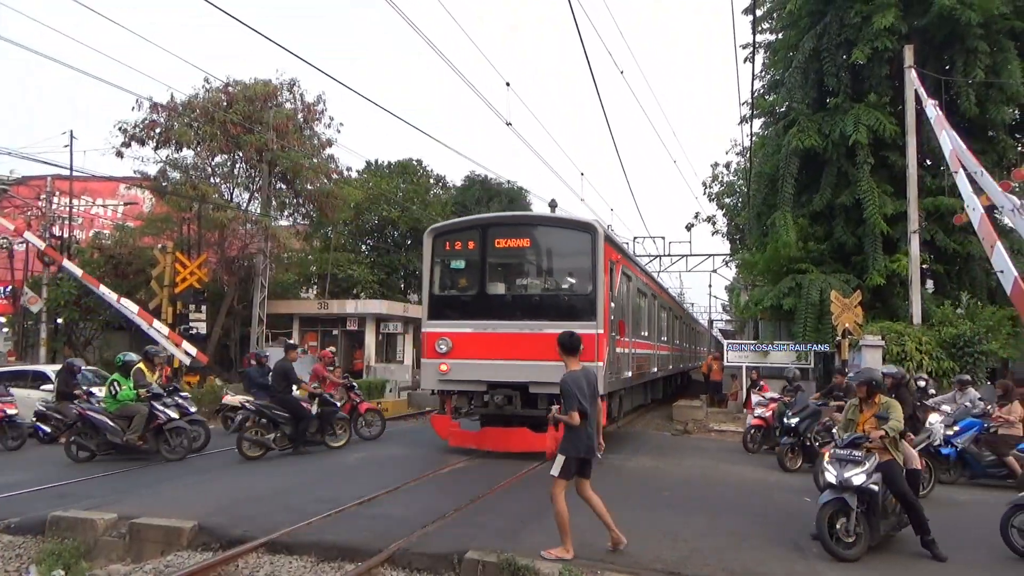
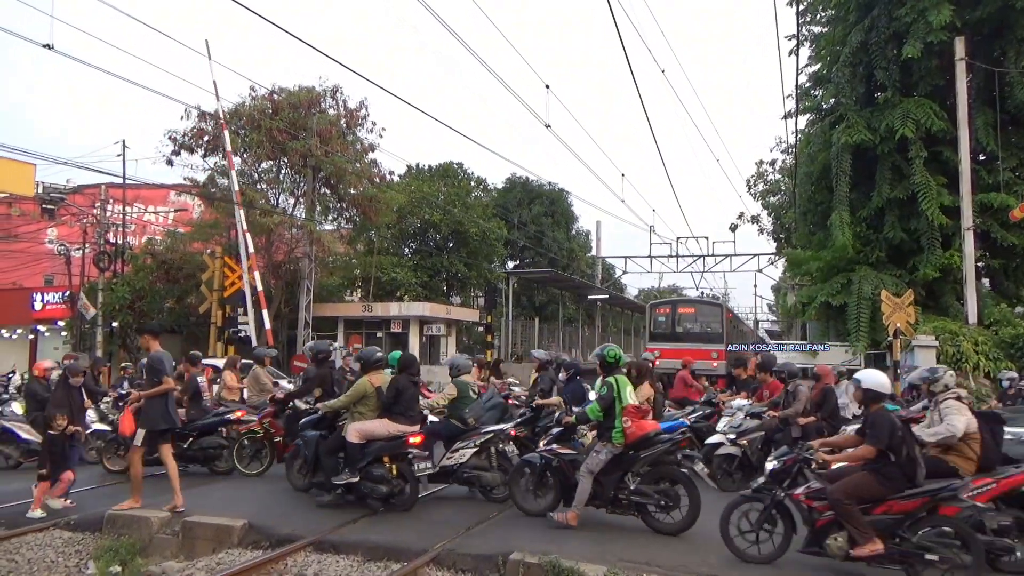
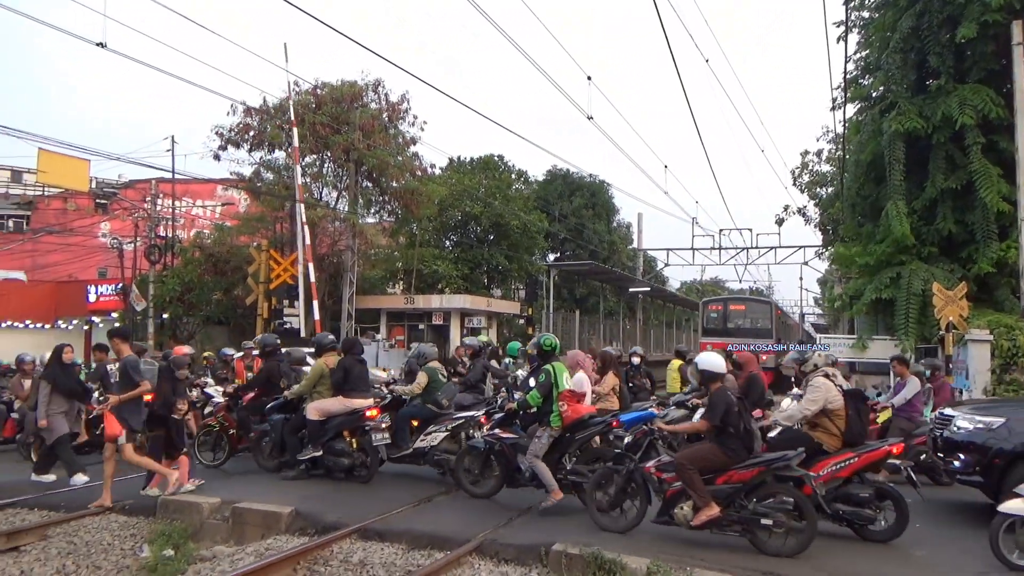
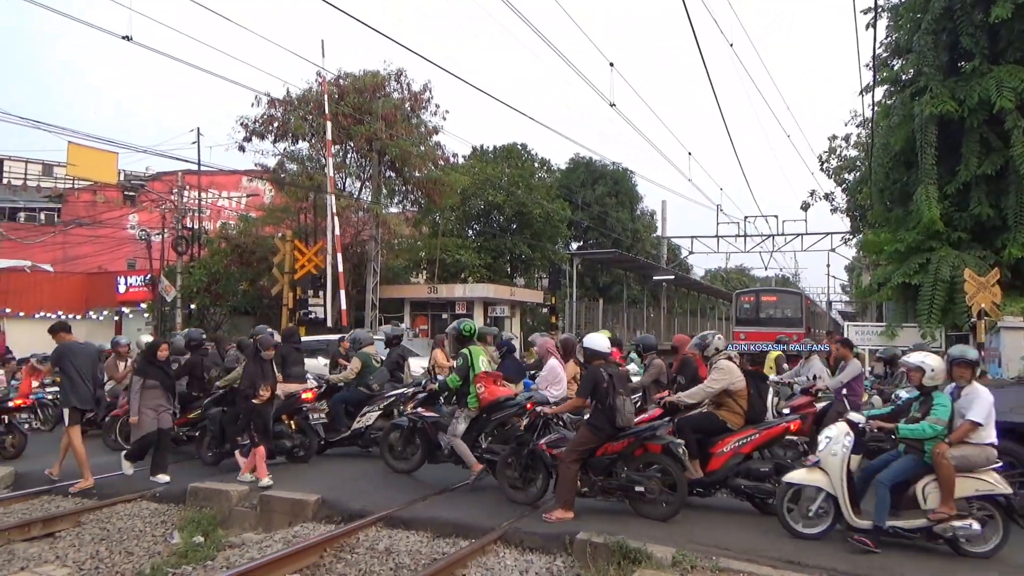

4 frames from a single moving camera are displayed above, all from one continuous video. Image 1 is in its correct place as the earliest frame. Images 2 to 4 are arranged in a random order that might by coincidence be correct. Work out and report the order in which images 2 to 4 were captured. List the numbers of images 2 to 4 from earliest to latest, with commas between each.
2, 3, 4
